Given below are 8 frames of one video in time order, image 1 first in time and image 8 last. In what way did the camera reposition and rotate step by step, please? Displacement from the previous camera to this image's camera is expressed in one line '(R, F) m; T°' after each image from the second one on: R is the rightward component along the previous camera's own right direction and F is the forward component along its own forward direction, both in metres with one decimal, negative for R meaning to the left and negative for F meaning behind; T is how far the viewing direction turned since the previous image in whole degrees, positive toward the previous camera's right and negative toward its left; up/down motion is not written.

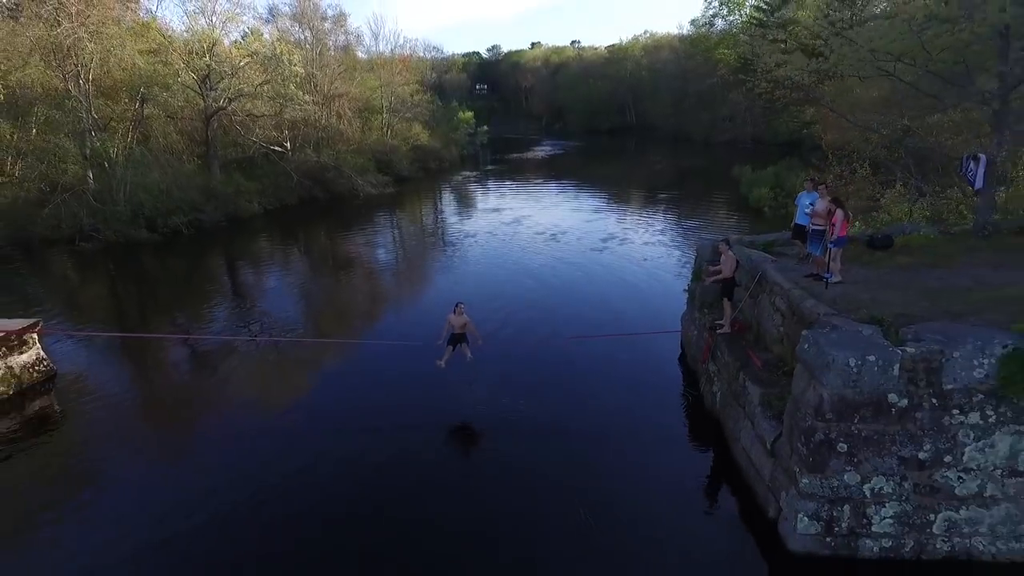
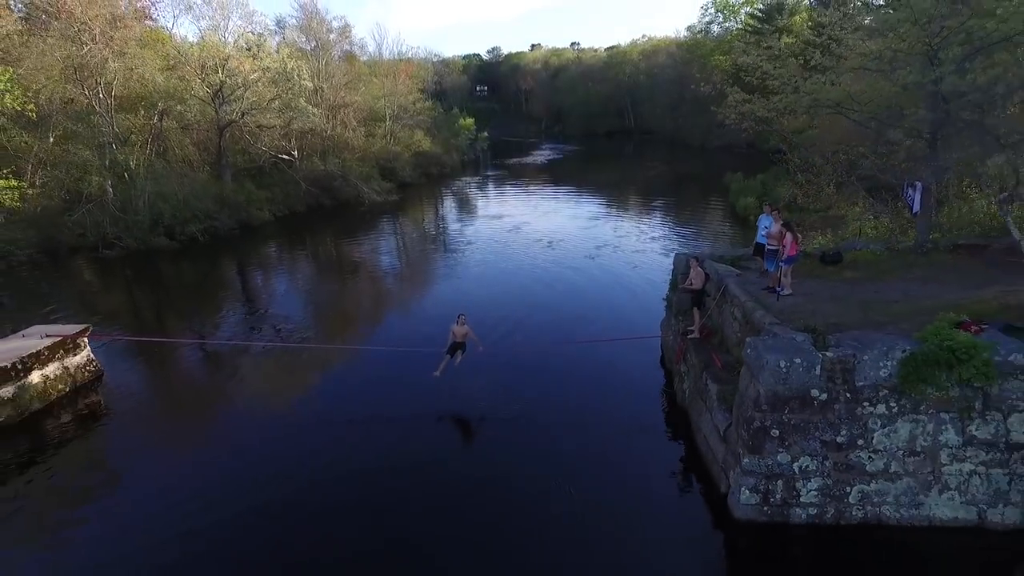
(+0.1, -1.3) m; 0°
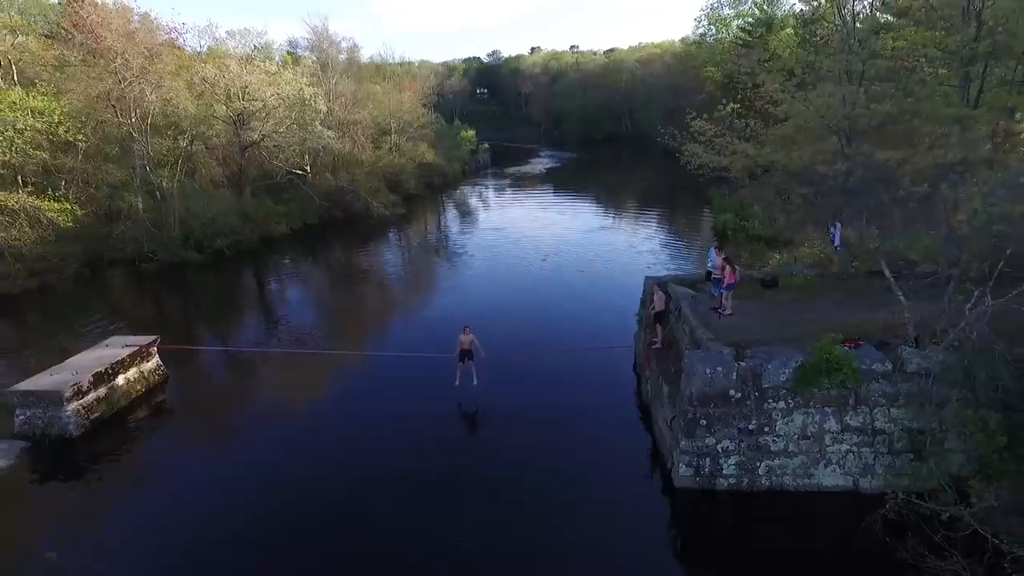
(+0.1, -2.4) m; 0°
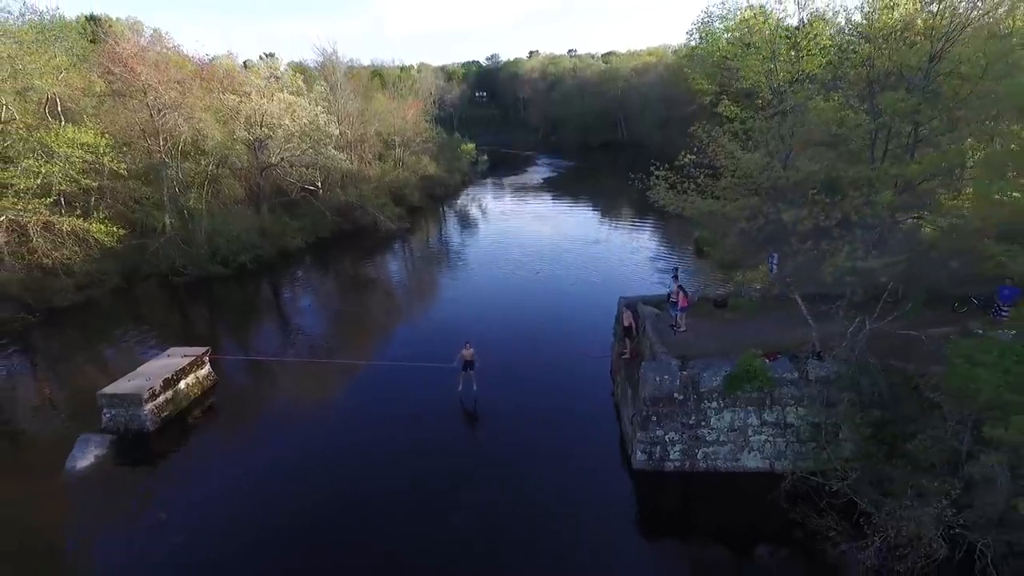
(+0.1, -2.7) m; 0°
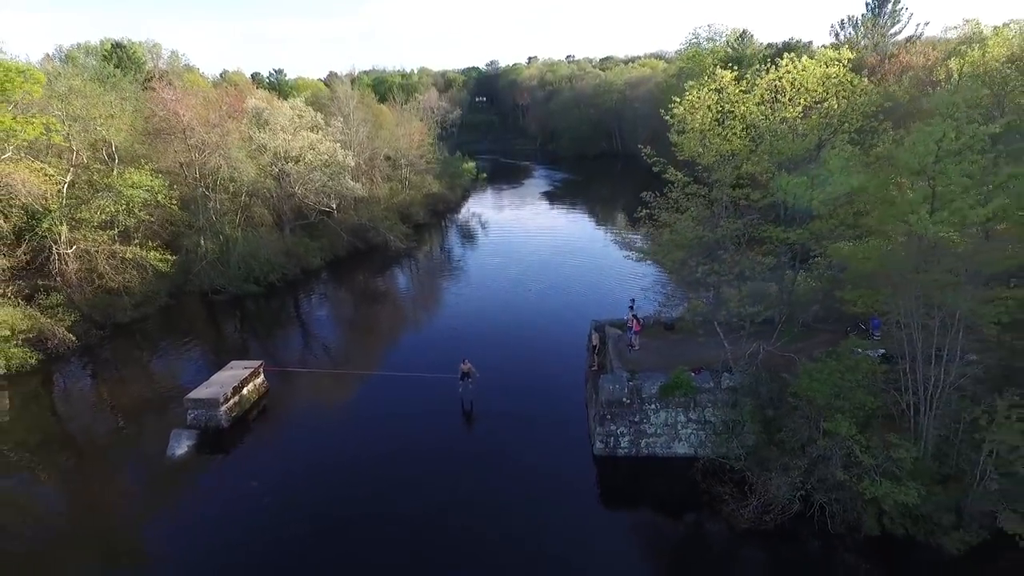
(+0.2, -4.2) m; 0°
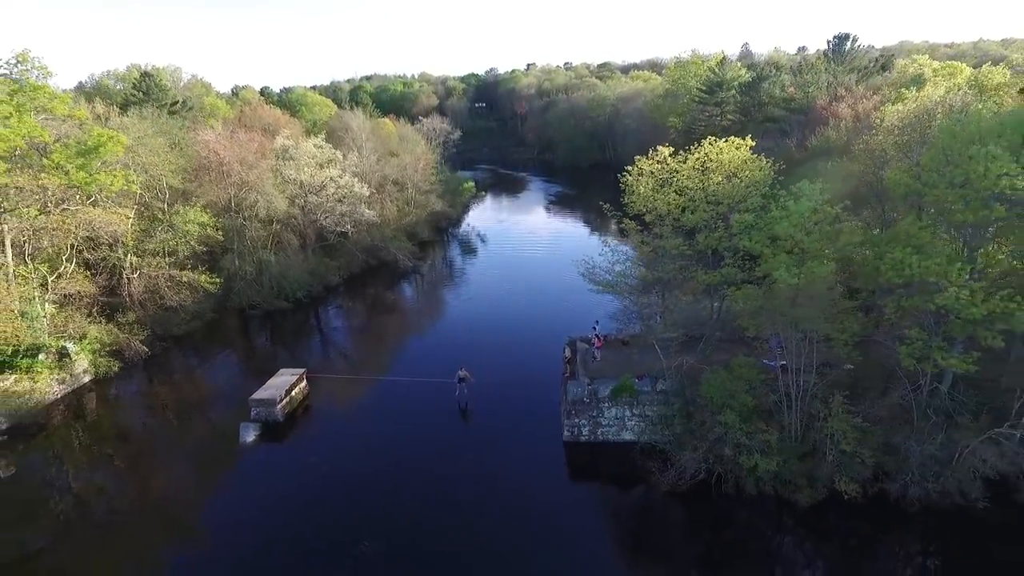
(+0.4, -5.4) m; 0°
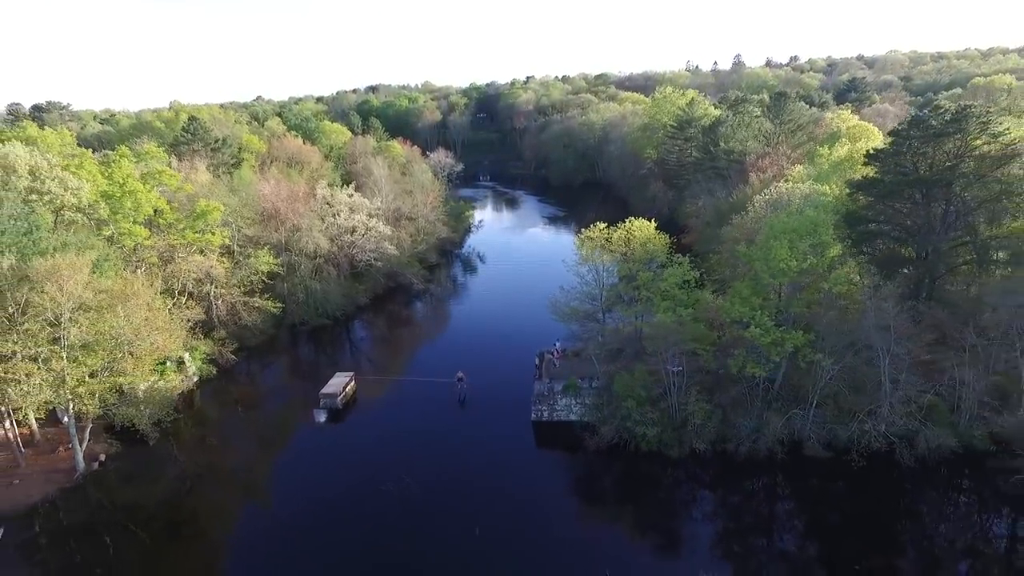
(+0.9, -11.1) m; 0°
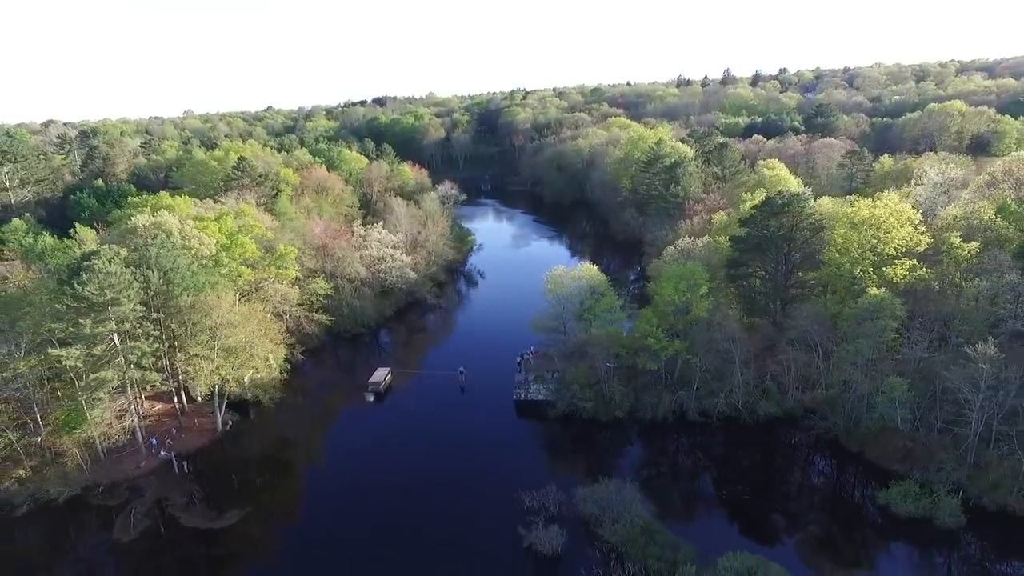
(+1.1, -15.8) m; 0°
